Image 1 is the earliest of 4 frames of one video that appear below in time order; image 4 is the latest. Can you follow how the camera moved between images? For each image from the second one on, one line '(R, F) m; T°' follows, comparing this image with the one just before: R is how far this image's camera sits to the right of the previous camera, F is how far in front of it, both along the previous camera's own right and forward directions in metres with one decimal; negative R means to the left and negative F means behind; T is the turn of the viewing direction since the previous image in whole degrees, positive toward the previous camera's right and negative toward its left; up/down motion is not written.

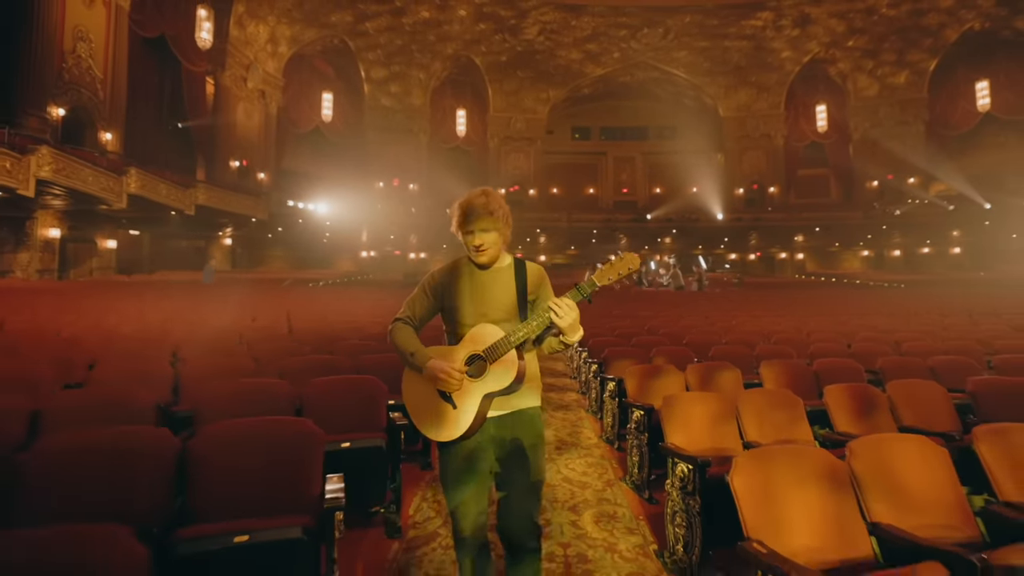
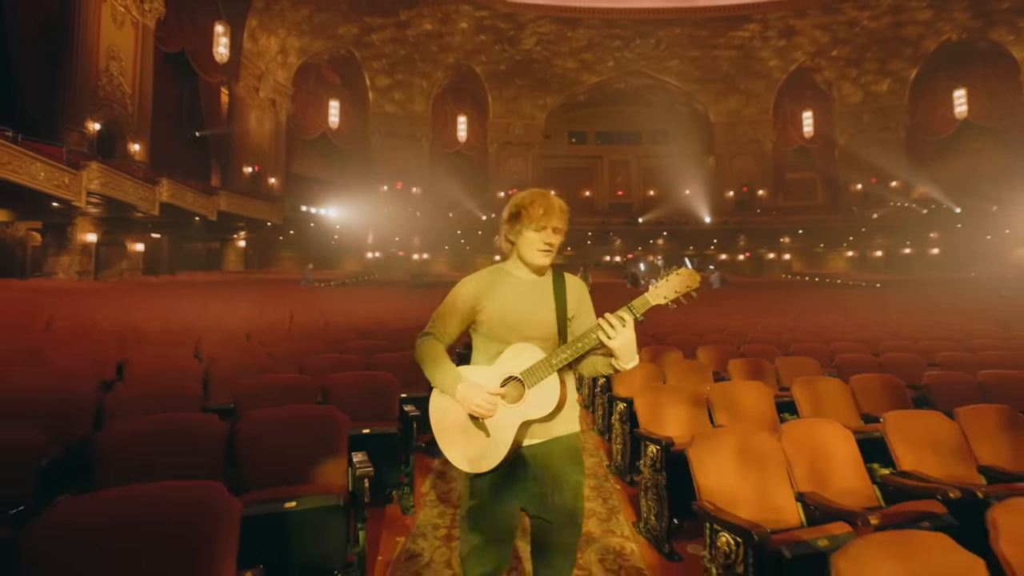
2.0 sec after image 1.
(0.0, -1.4) m; 0°
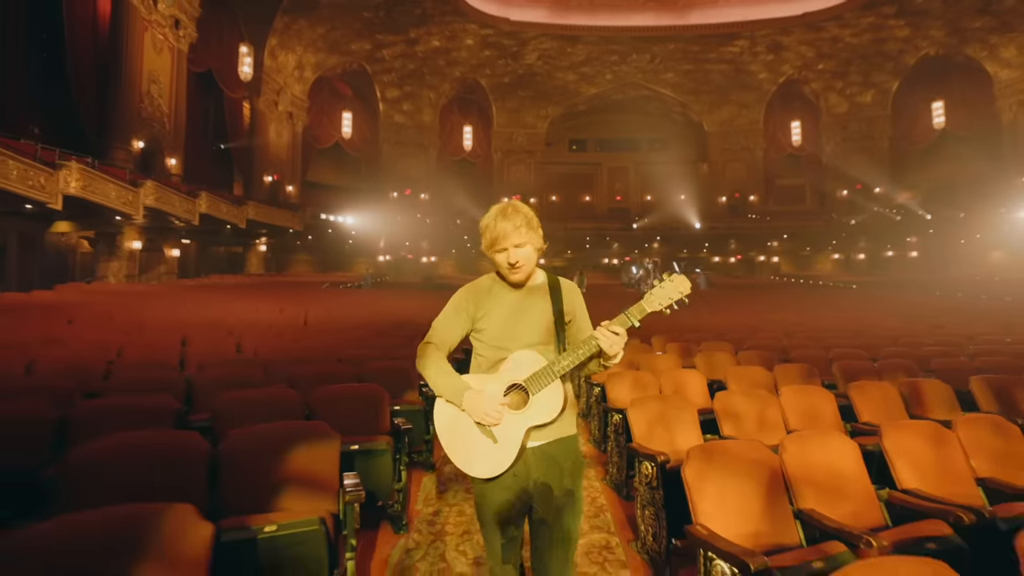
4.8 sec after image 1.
(0.0, -1.8) m; -1°
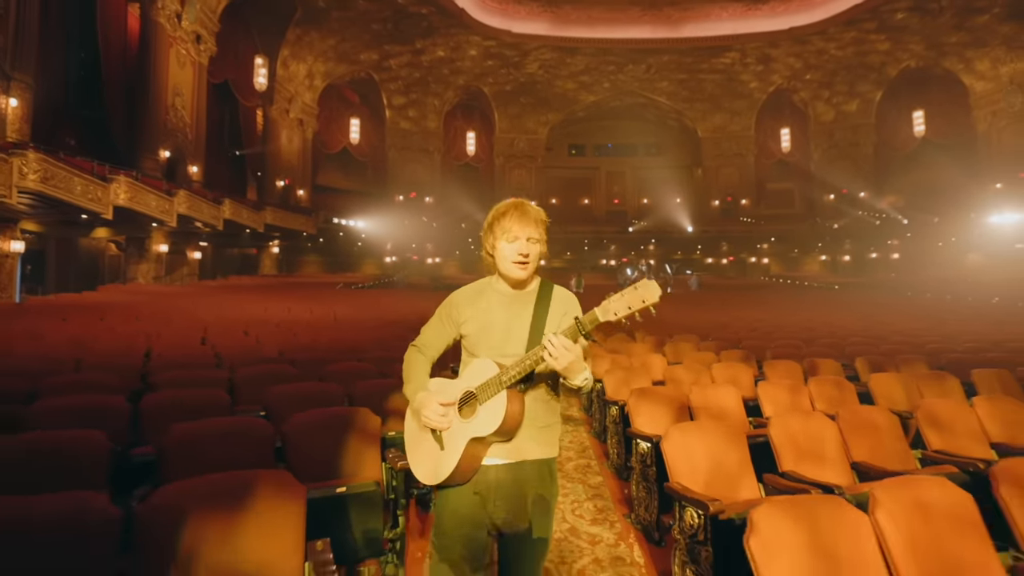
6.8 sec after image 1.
(-0.1, -1.4) m; 0°
